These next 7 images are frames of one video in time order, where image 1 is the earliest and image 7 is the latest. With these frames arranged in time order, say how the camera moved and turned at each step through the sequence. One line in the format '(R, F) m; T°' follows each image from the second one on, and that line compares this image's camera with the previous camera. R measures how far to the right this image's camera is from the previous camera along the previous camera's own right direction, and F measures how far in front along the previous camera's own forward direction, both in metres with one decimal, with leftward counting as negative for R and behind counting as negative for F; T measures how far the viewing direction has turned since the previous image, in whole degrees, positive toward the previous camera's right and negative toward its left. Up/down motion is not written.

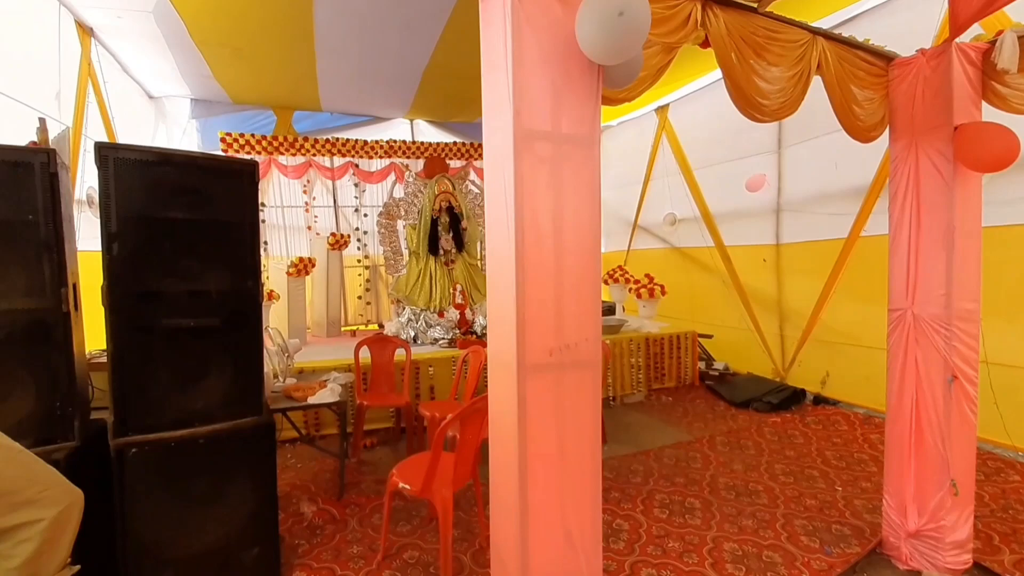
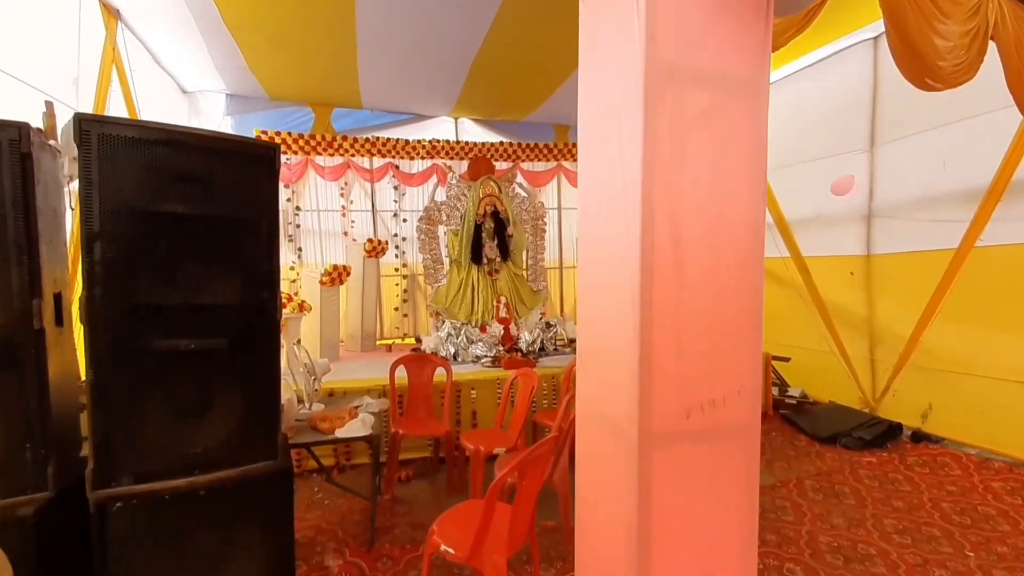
(-0.1, +0.4) m; -4°
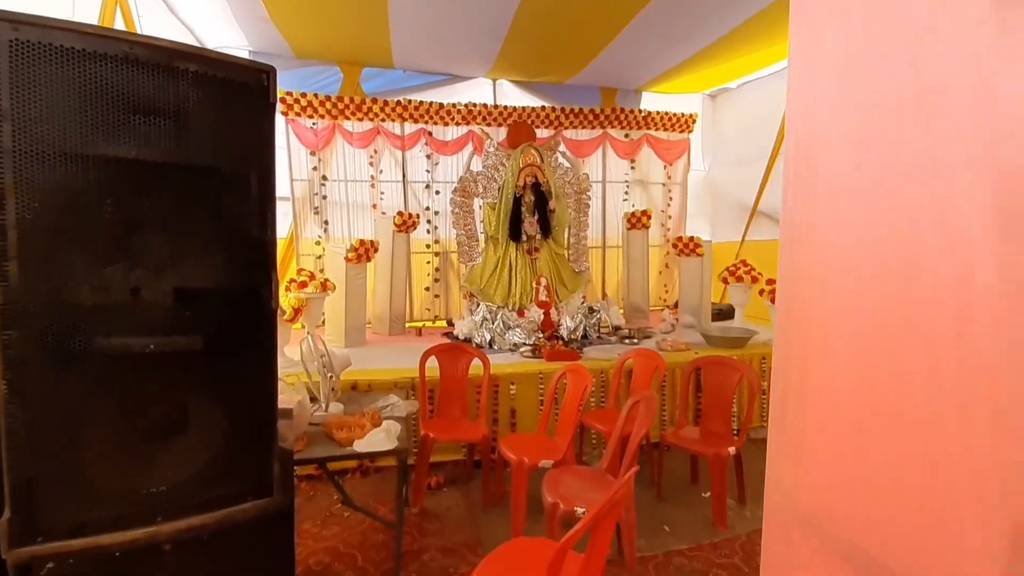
(-0.1, +0.4) m; -3°
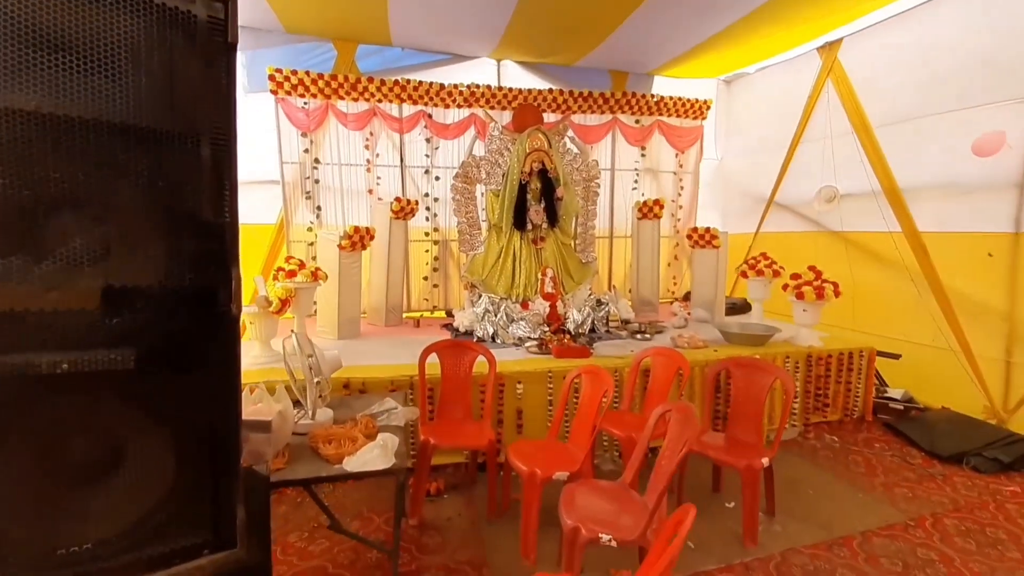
(-0.1, +0.2) m; 0°
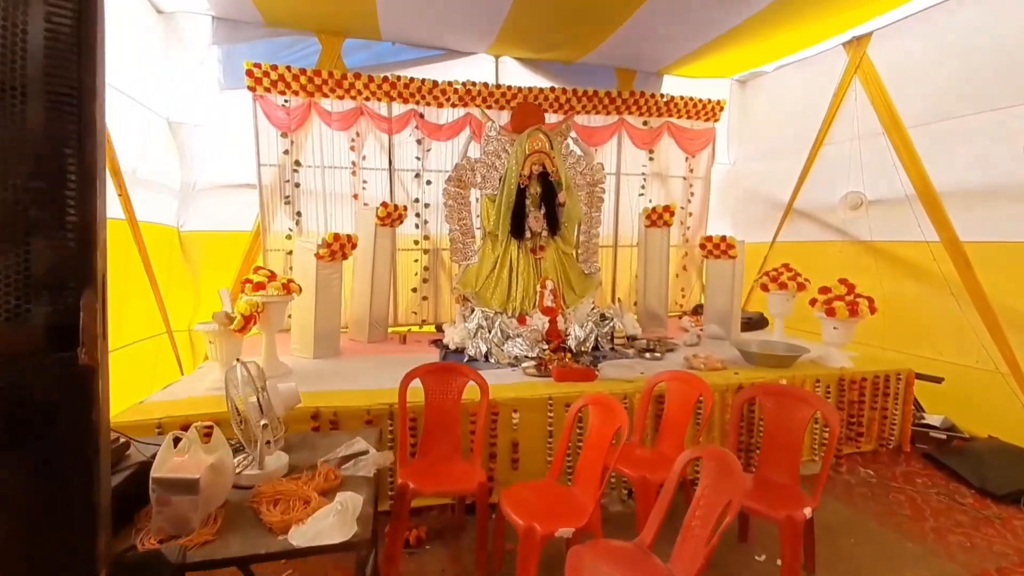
(0.0, +0.3) m; 0°
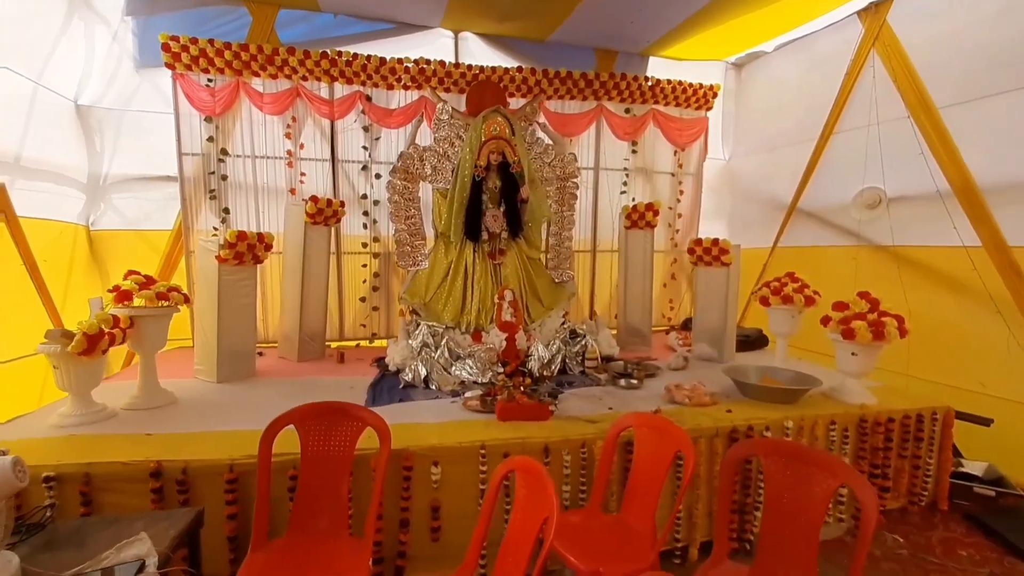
(+0.3, +0.6) m; 0°
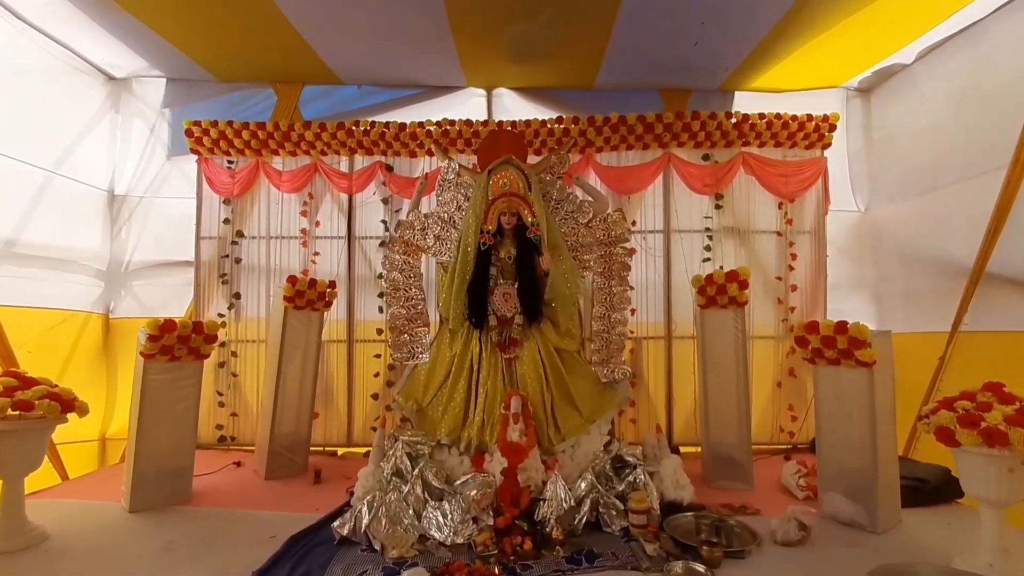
(+0.5, +0.9) m; -14°
